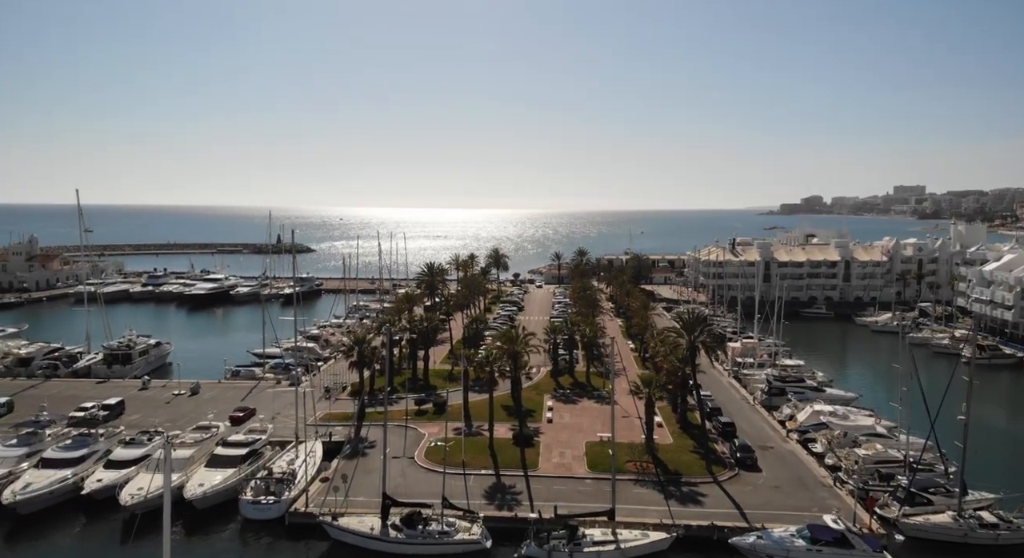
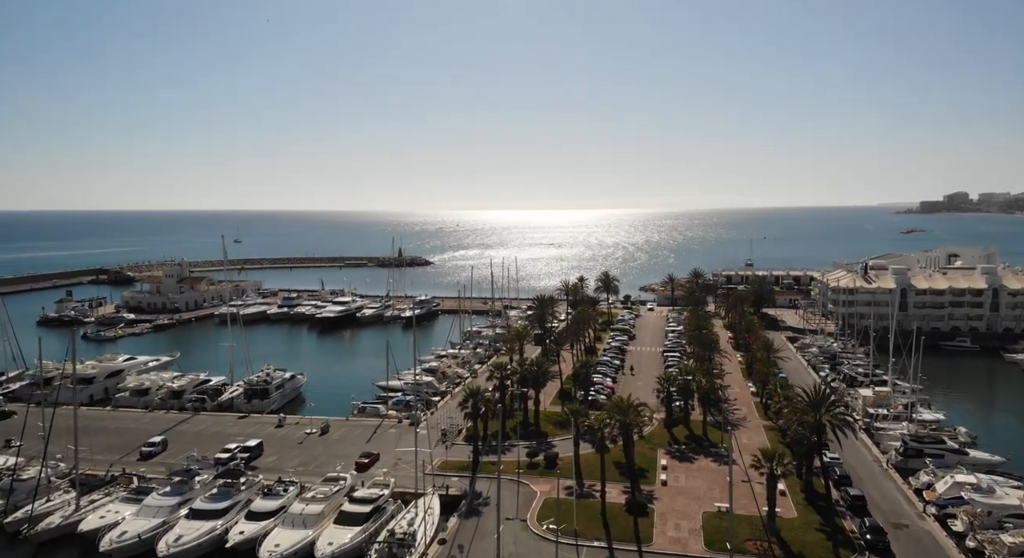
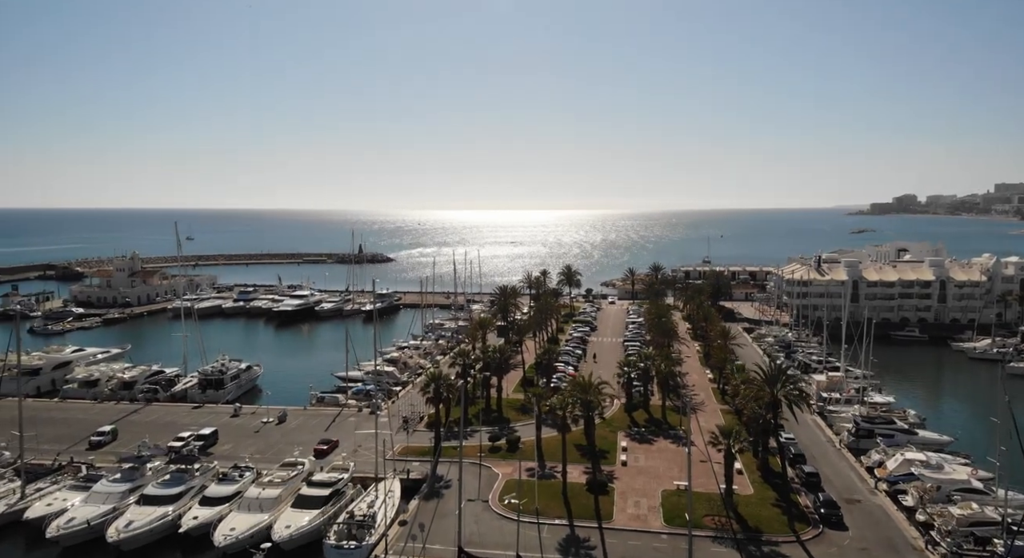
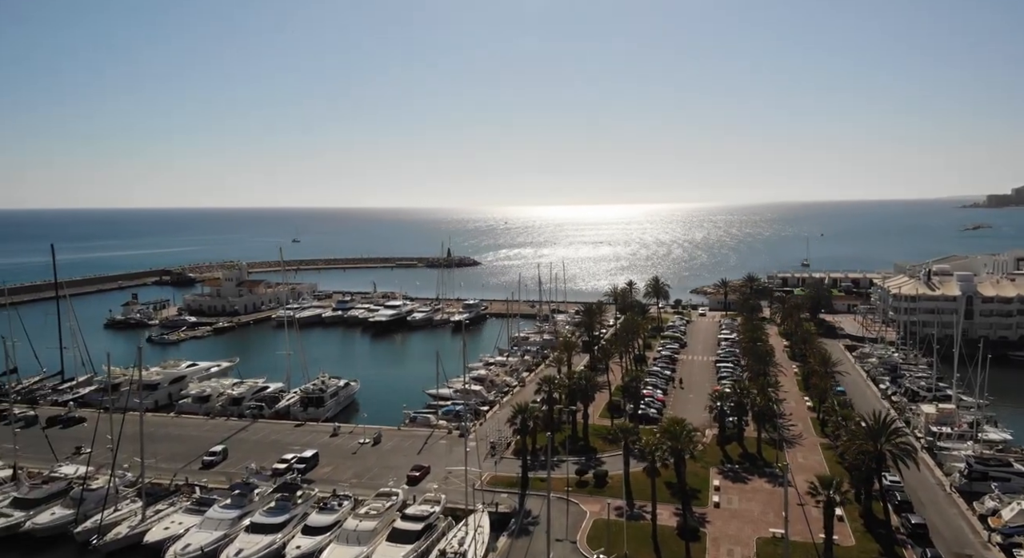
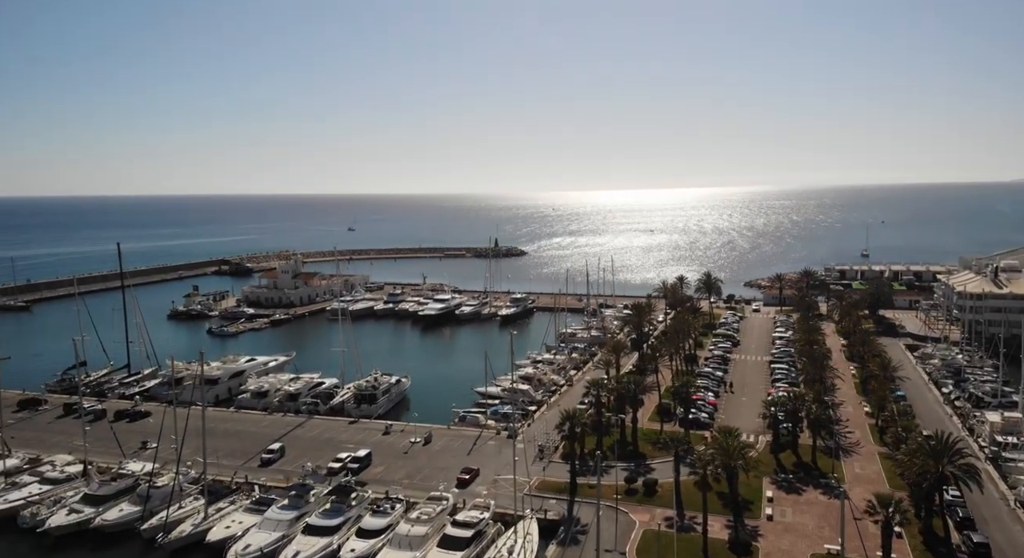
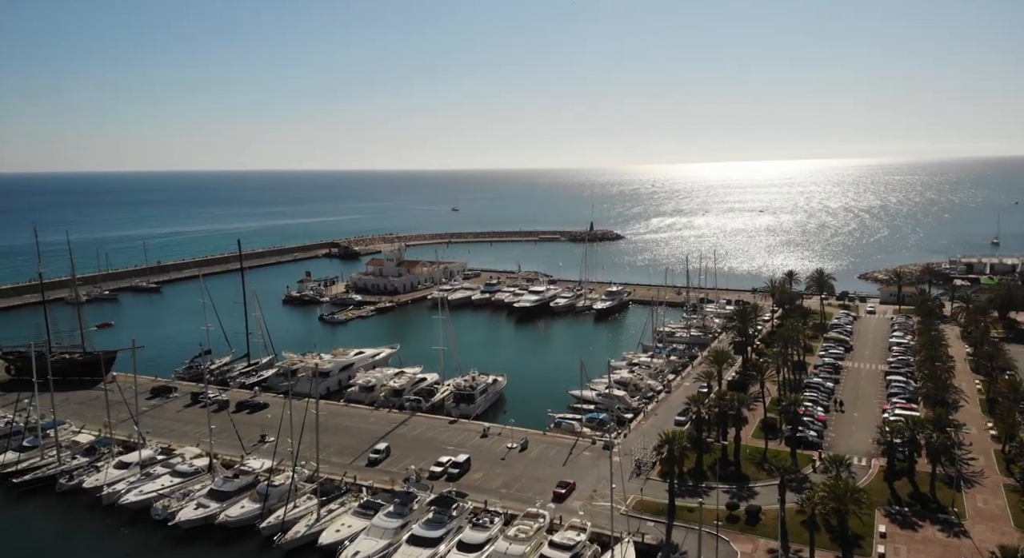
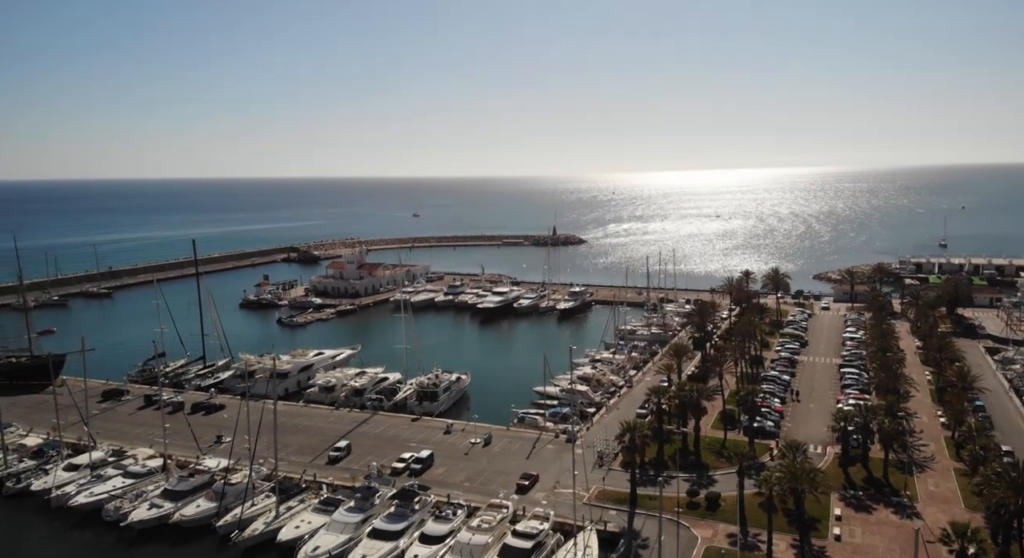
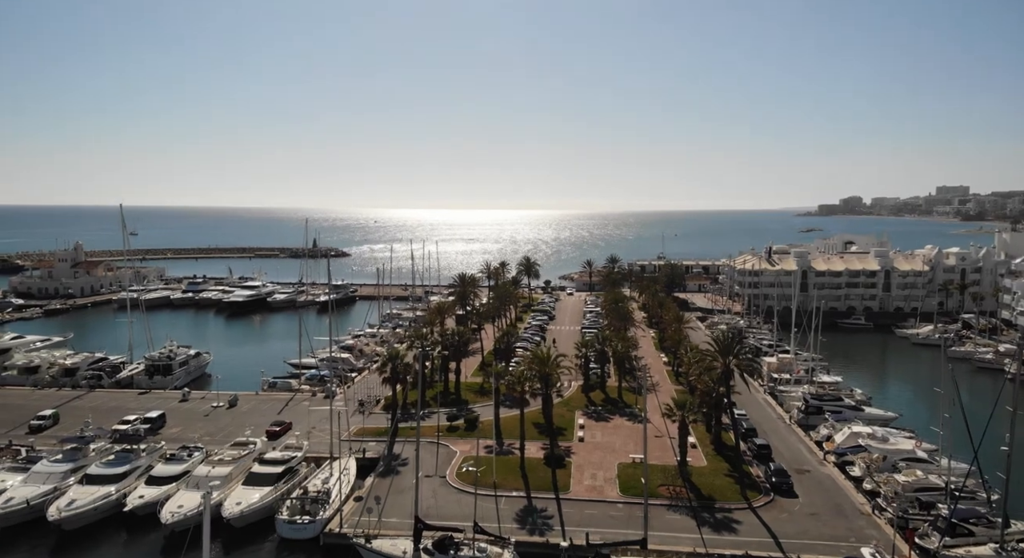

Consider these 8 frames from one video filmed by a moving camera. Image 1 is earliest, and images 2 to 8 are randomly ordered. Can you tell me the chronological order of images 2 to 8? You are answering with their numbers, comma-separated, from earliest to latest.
8, 3, 2, 4, 5, 7, 6
